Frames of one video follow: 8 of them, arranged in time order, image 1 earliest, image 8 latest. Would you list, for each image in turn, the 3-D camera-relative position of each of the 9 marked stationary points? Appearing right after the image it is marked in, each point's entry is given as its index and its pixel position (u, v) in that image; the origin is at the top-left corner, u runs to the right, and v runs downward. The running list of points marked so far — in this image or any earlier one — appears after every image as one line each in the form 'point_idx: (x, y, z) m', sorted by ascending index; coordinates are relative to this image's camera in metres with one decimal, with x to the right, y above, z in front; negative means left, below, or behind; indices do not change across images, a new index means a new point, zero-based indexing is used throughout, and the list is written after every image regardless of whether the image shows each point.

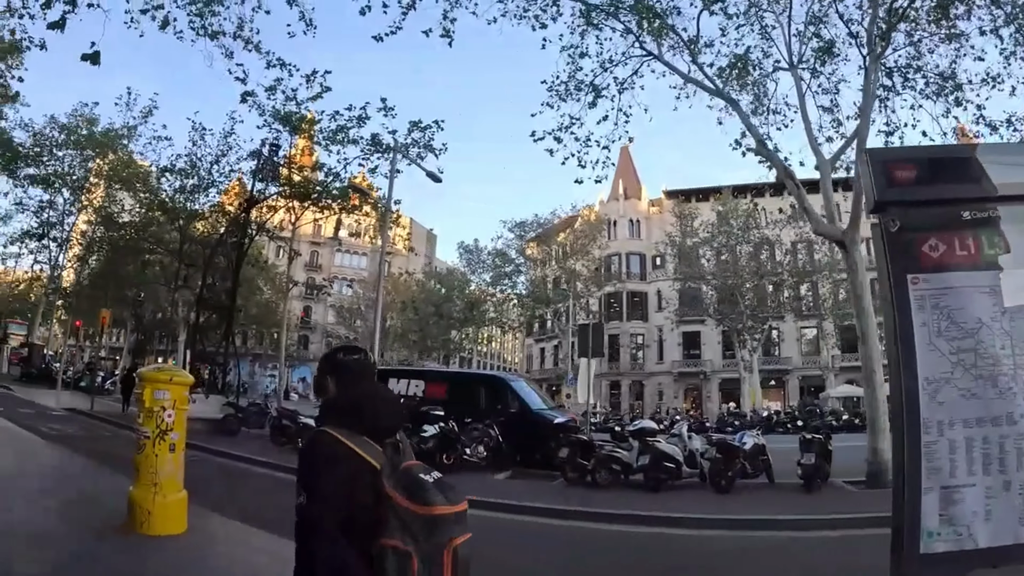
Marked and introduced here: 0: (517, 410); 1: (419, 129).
0: (+0.2, -2.6, +15.1) m
1: (-2.2, +4.0, +17.8) m
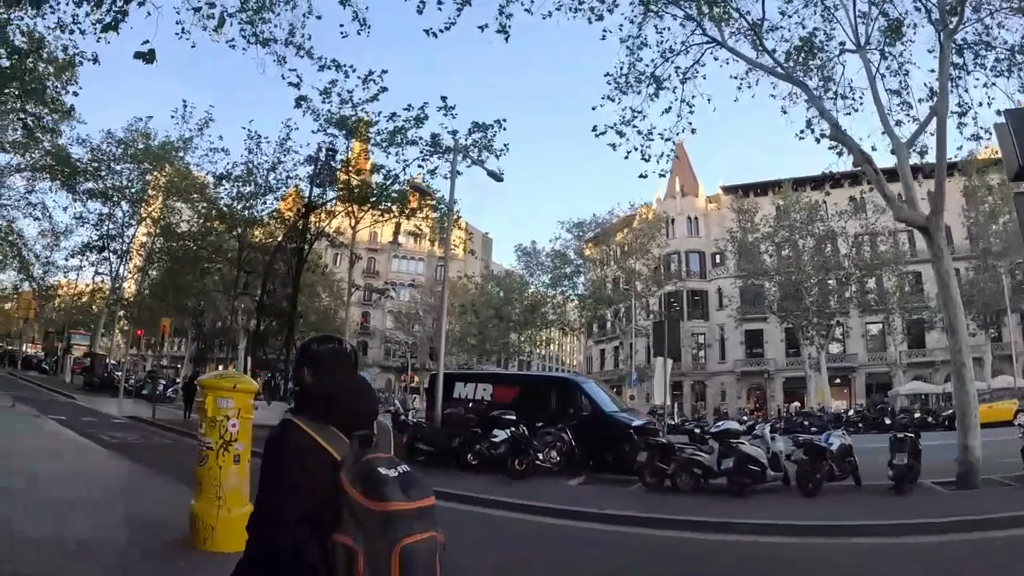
0: (+1.6, -2.6, +14.5) m
1: (-0.7, +3.9, +17.4) m
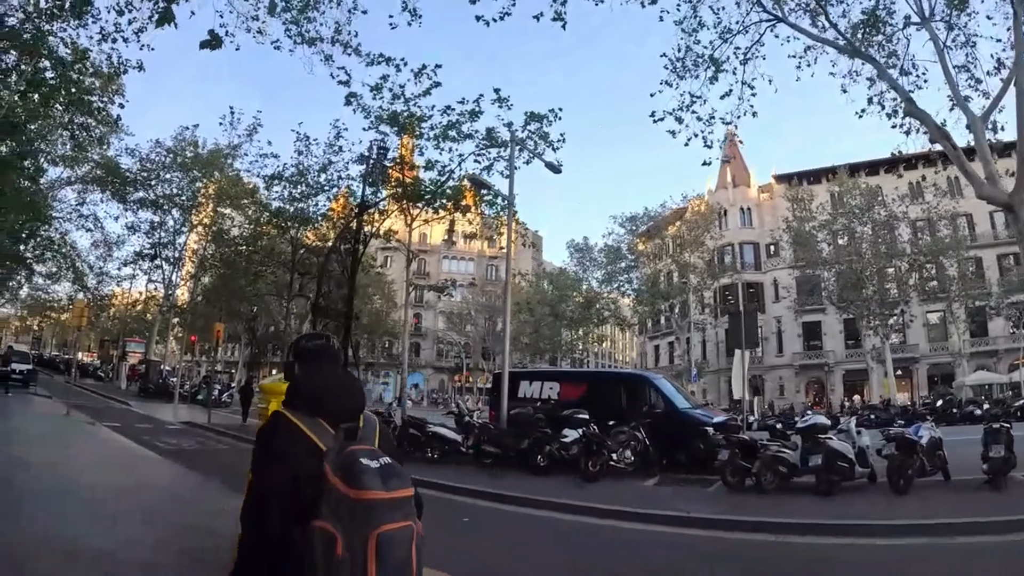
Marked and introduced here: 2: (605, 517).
0: (+3.0, -2.4, +13.8) m
1: (+0.6, +4.0, +16.8) m
2: (+1.4, -3.4, +10.6) m
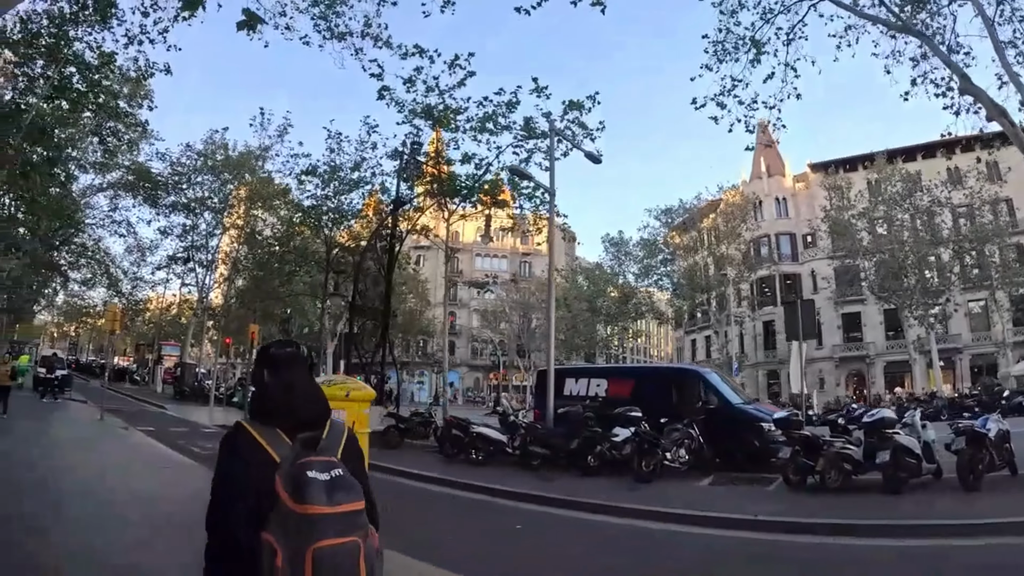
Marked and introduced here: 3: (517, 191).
0: (+3.8, -2.2, +13.2) m
1: (+1.4, +4.2, +16.3) m
2: (+2.1, -3.3, +10.0) m
3: (+0.1, +2.3, +16.9) m
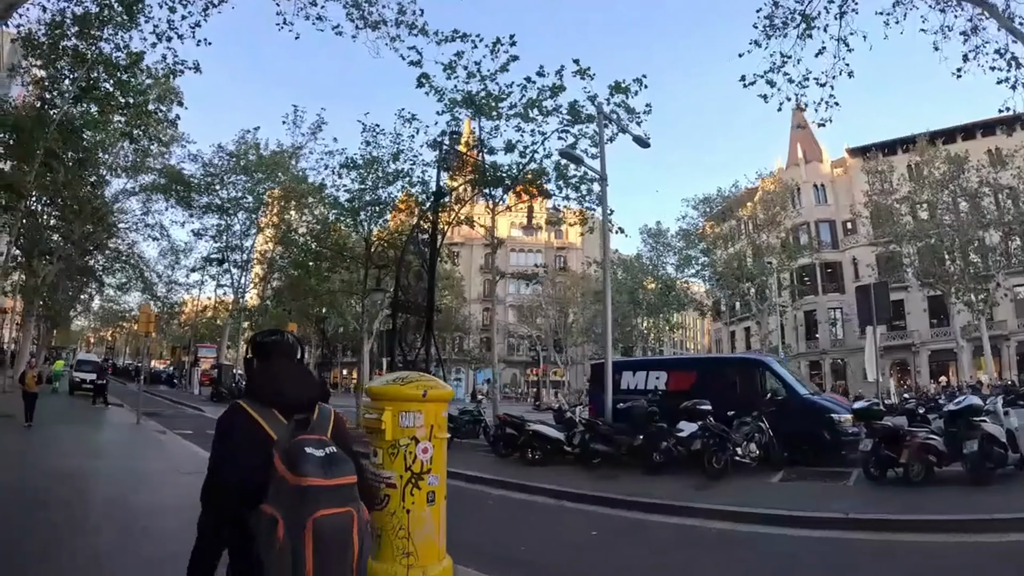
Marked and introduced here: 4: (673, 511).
0: (+4.8, -1.9, +12.4) m
1: (+2.4, +4.4, +15.6) m
2: (+3.0, -3.1, +9.4) m
3: (+1.1, +2.5, +16.3) m
4: (+2.3, -3.1, +9.7) m
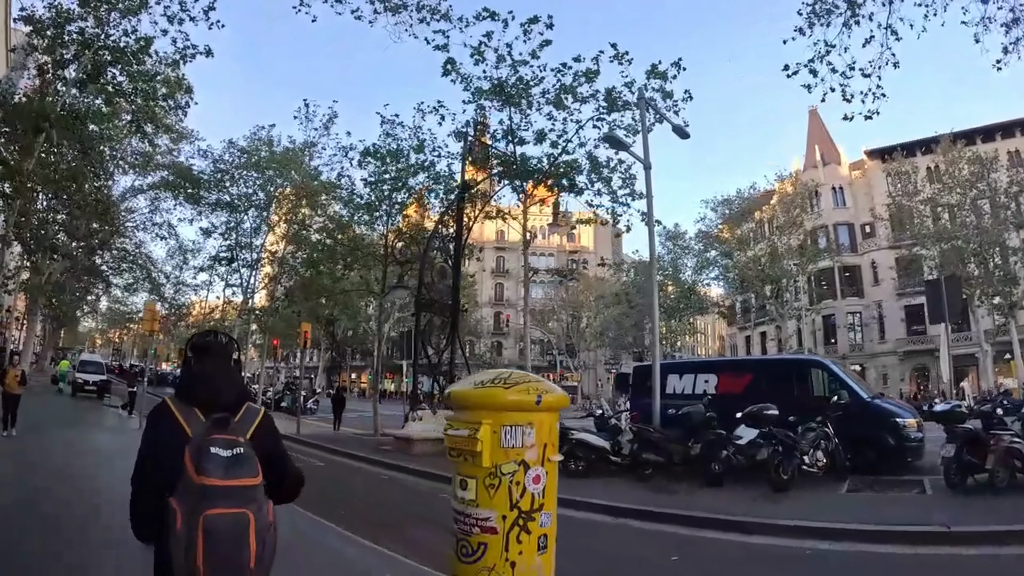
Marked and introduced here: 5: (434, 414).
0: (+5.4, -1.9, +11.5) m
1: (+3.0, +4.4, +14.8) m
2: (+3.7, -3.0, +8.5) m
3: (+1.8, +2.5, +15.5) m
4: (+2.9, -3.0, +8.8) m
5: (-1.6, -2.7, +14.9) m
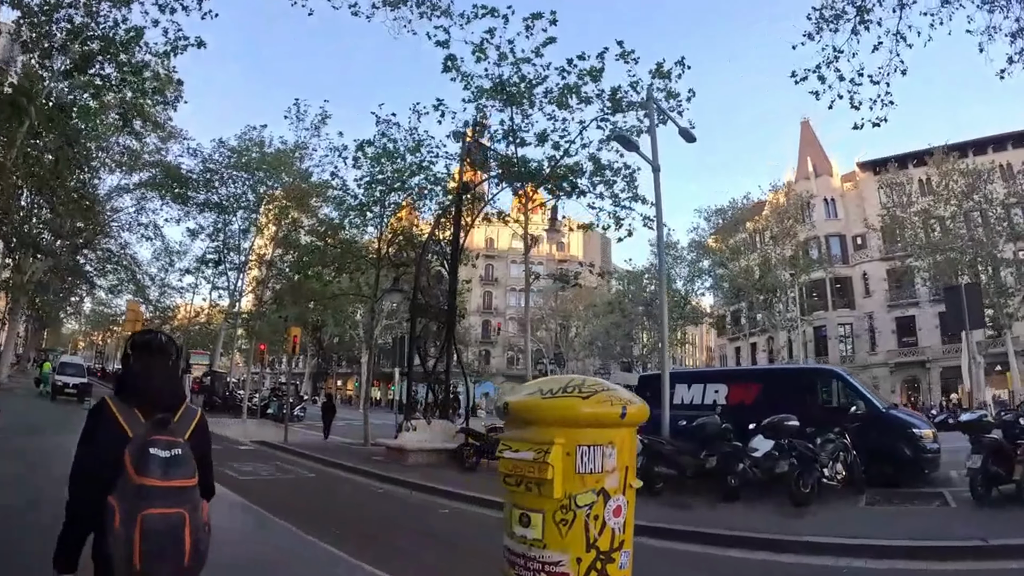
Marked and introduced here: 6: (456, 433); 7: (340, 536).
0: (+5.5, -2.0, +11.1) m
1: (+3.1, +4.3, +14.4) m
2: (+3.7, -3.1, +8.0) m
3: (+1.8, +2.4, +15.0) m
4: (+3.0, -3.0, +8.3) m
5: (-1.7, -2.8, +14.4) m
6: (-1.2, -3.0, +14.6) m
7: (-2.2, -3.1, +8.9) m
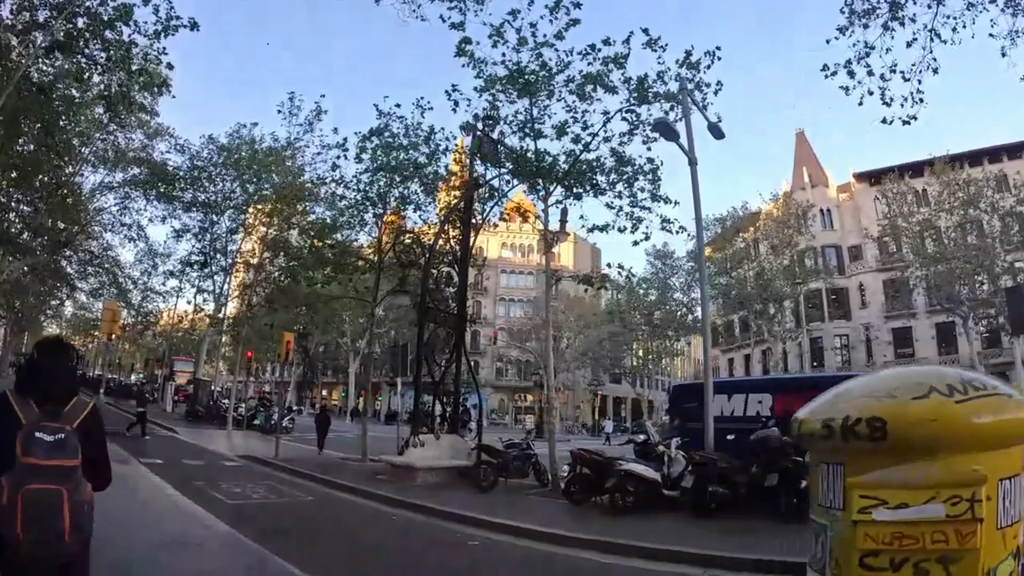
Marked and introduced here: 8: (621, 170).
0: (+5.8, -2.1, +10.2) m
1: (+3.4, +4.2, +13.5) m
2: (+4.2, -3.1, +7.1) m
3: (+2.1, +2.3, +14.1) m
4: (+3.4, -3.0, +7.4) m
5: (-1.4, -2.8, +13.3) m
6: (-0.9, -3.0, +13.5) m
7: (-1.8, -3.1, +7.8) m
8: (+2.2, +2.3, +14.1) m
